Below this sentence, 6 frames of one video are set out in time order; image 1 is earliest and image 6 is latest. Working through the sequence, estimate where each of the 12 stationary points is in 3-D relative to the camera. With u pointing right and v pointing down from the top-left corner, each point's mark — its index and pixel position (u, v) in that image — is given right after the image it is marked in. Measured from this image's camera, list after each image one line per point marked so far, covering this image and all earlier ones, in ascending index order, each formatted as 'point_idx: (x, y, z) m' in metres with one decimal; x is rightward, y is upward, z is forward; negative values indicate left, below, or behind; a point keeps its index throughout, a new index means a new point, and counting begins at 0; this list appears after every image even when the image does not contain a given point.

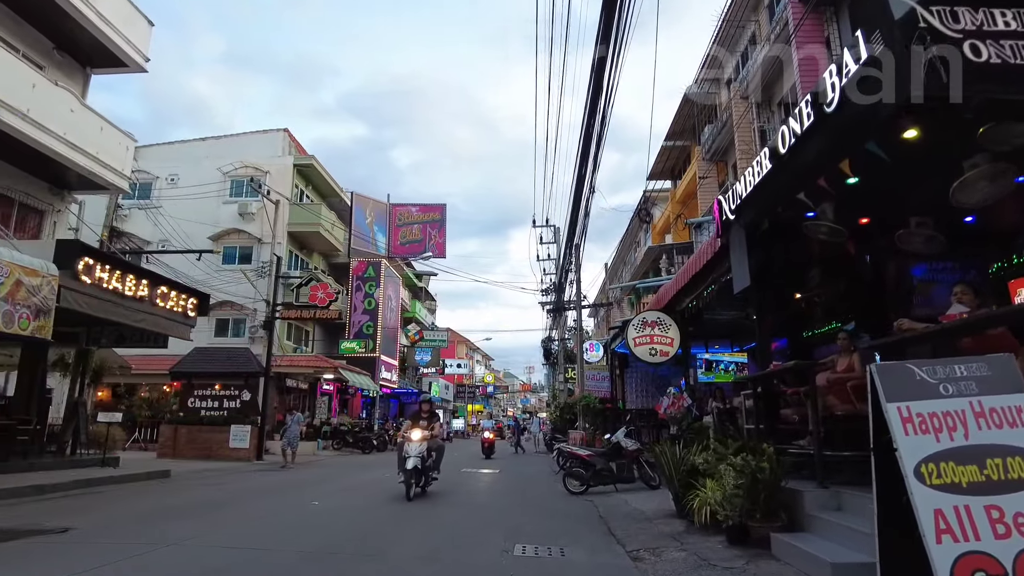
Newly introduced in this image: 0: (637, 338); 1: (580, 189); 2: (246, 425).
0: (+2.1, -0.8, +10.9) m
1: (+1.4, +2.0, +14.2) m
2: (-7.2, -3.7, +18.2) m
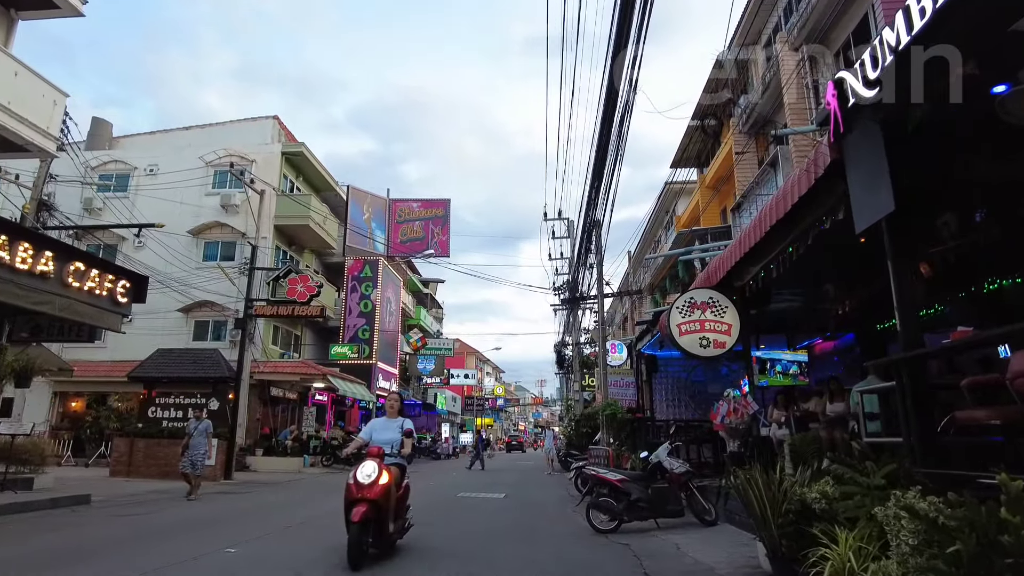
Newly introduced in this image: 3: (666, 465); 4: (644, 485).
0: (+2.2, -0.5, +8.3) m
1: (+1.5, +2.3, +11.7) m
2: (-7.0, -3.5, +15.7) m
3: (+1.8, -2.1, +8.0) m
4: (+1.5, -2.3, +7.8) m
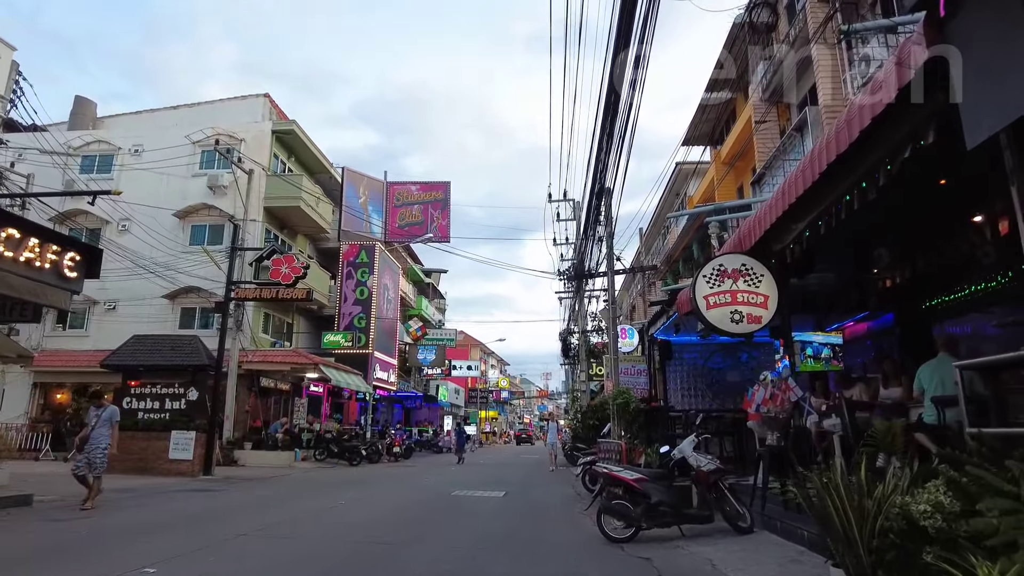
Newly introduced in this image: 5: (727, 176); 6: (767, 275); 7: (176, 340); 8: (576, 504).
0: (+2.1, -0.1, +7.1) m
1: (+1.5, +2.7, +10.4) m
2: (-6.9, -3.1, +14.5) m
3: (+1.8, -1.8, +6.8) m
4: (+1.5, -1.9, +6.5) m
5: (+6.2, +3.3, +19.6) m
6: (+2.7, +0.2, +7.1) m
7: (-7.9, -1.2, +15.8) m
8: (+1.0, -3.4, +10.5) m
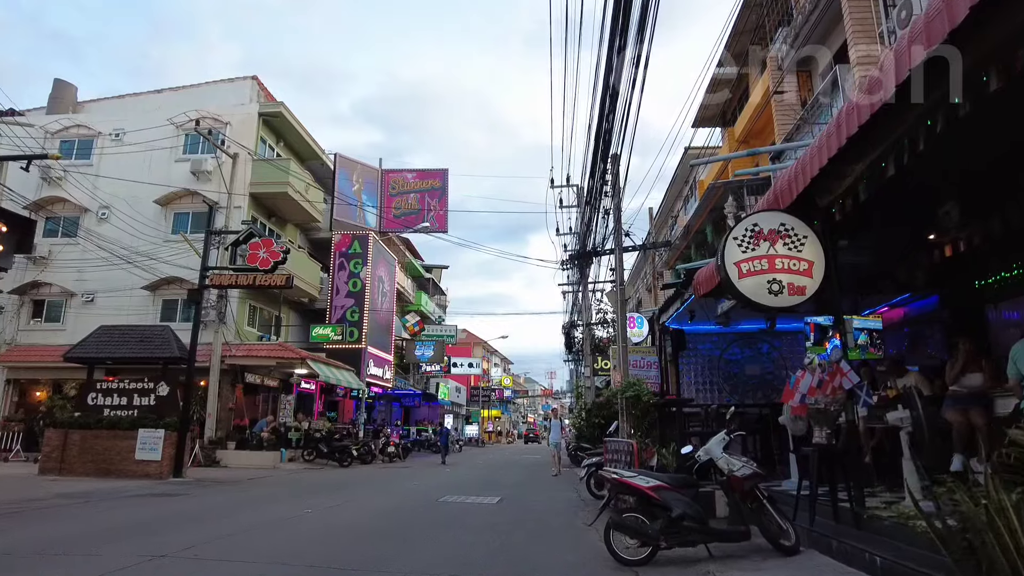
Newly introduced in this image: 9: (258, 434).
0: (+2.0, +0.2, +5.8) m
1: (+1.4, +3.0, +9.1) m
2: (-7.0, -2.8, +13.3) m
3: (+1.7, -1.5, +5.5) m
4: (+1.4, -1.6, +5.3) m
5: (+6.2, +3.6, +18.3) m
6: (+2.6, +0.5, +5.8) m
7: (-7.9, -0.9, +14.6) m
8: (+0.9, -3.1, +9.2) m
9: (-7.4, -4.3, +19.6) m
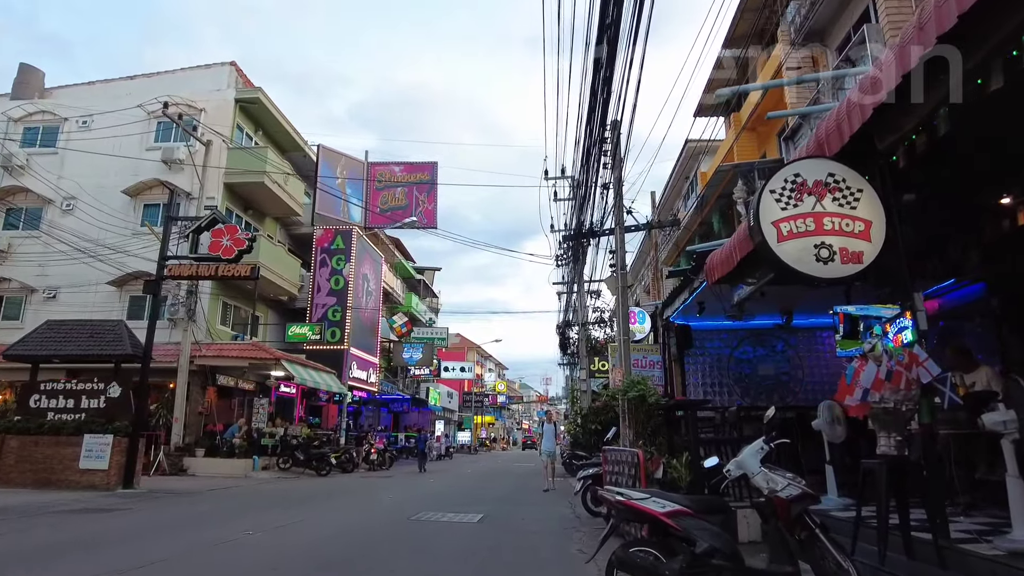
0: (+1.9, +0.4, +4.5) m
1: (+1.3, +3.2, +7.9) m
2: (-7.2, -2.6, +12.0) m
3: (+1.6, -1.2, +4.2) m
4: (+1.2, -1.4, +4.0) m
5: (+6.0, +3.7, +17.1) m
6: (+2.4, +0.7, +4.6) m
7: (-8.2, -0.8, +13.3) m
8: (+0.7, -2.9, +7.9) m
9: (-7.7, -4.1, +18.2) m
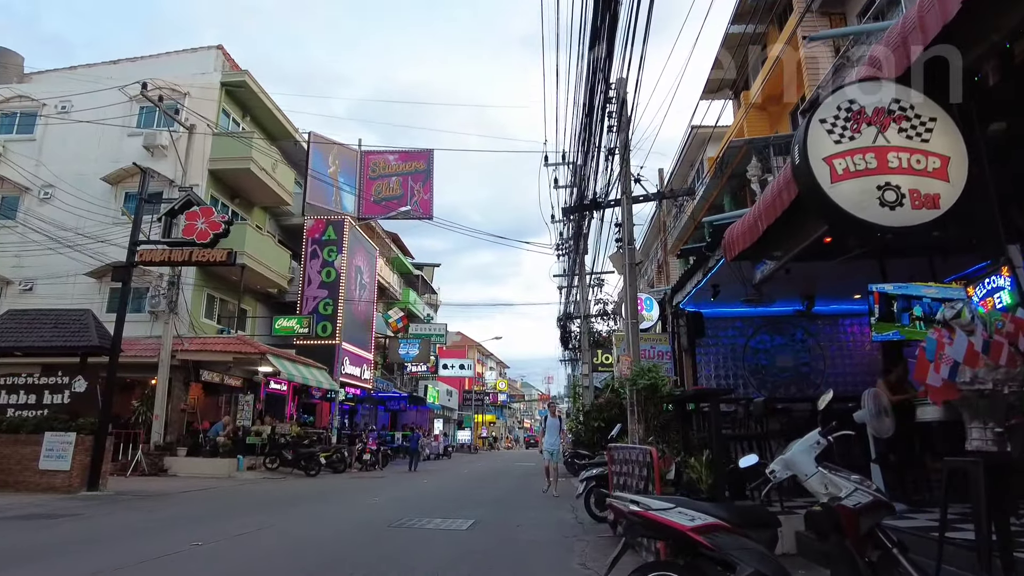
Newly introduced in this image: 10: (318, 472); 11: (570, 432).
0: (+1.8, +0.7, +3.6) m
1: (+1.2, +3.4, +7.0) m
2: (-7.3, -2.4, +11.1) m
3: (+1.5, -1.0, +3.3) m
4: (+1.1, -1.1, +3.0) m
5: (+5.9, +4.0, +16.1) m
6: (+2.3, +0.9, +3.6) m
7: (-8.2, -0.5, +12.3) m
8: (+0.7, -2.6, +7.0) m
9: (-7.7, -3.9, +17.3) m
10: (-5.1, -4.9, +17.7) m
11: (+1.6, -4.1, +19.0) m
